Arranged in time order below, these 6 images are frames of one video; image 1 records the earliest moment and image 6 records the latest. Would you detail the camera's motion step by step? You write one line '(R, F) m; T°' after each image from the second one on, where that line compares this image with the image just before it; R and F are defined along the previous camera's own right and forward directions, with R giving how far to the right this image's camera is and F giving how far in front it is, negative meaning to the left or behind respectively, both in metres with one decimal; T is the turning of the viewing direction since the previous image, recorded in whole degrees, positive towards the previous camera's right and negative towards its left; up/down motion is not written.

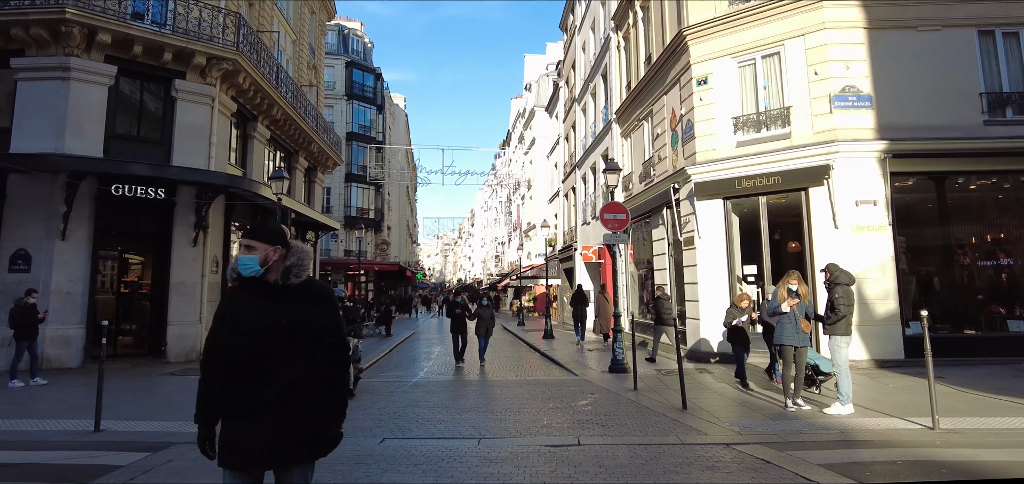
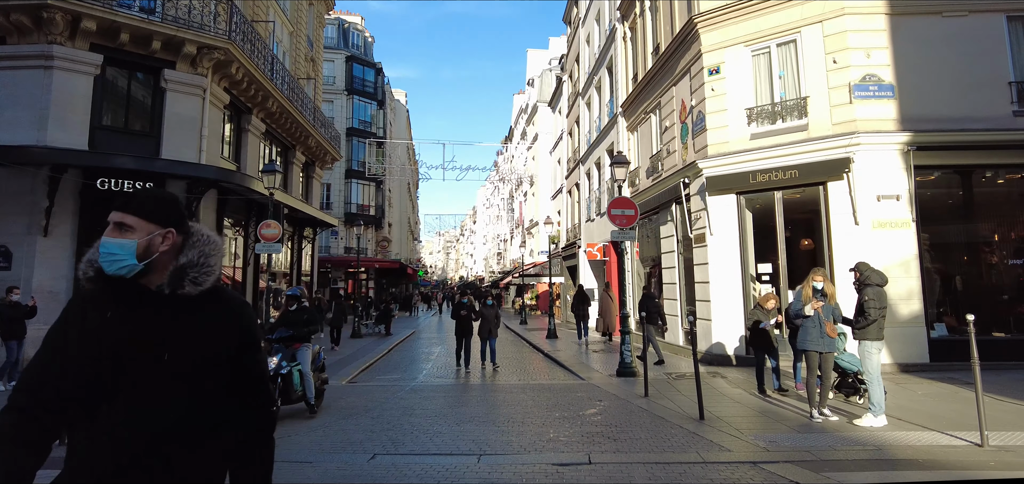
(0.0, +0.5) m; 0°
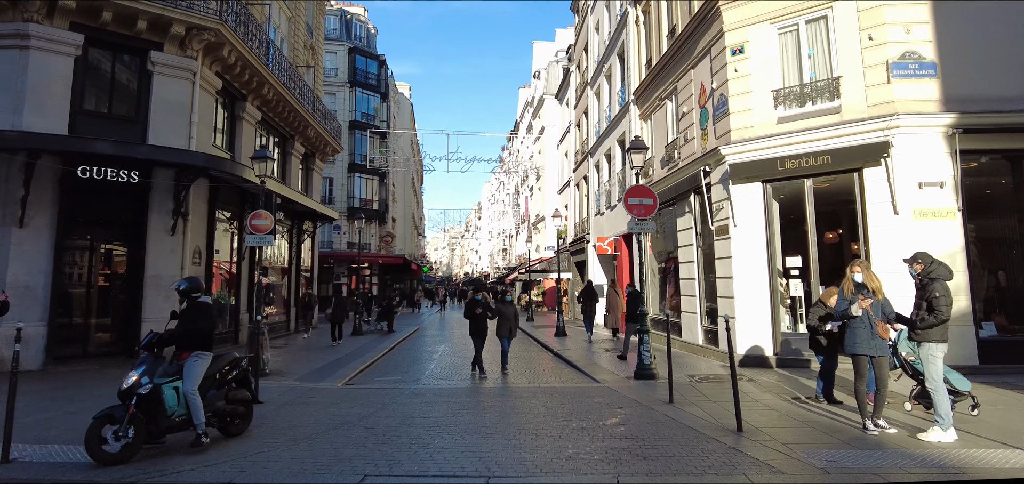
(-0.1, +0.8) m; 0°
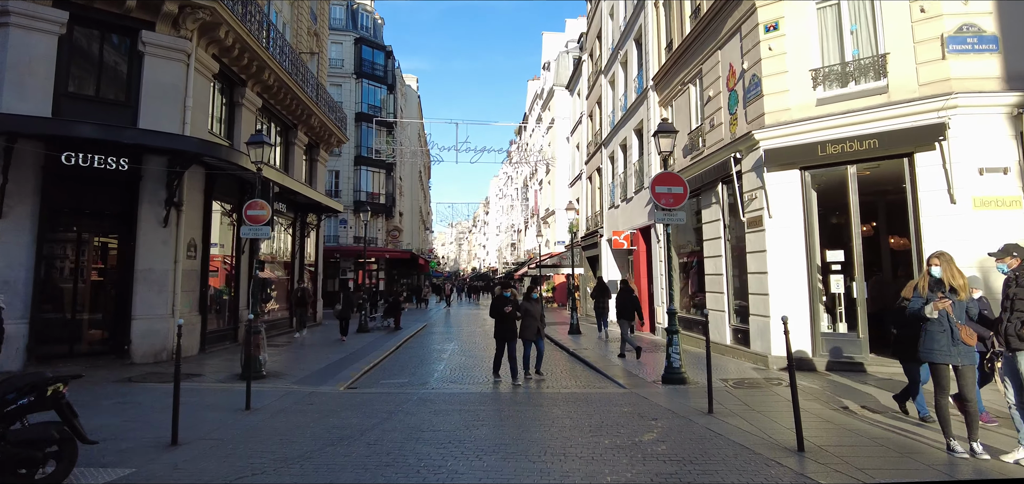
(-0.1, +0.8) m; -1°
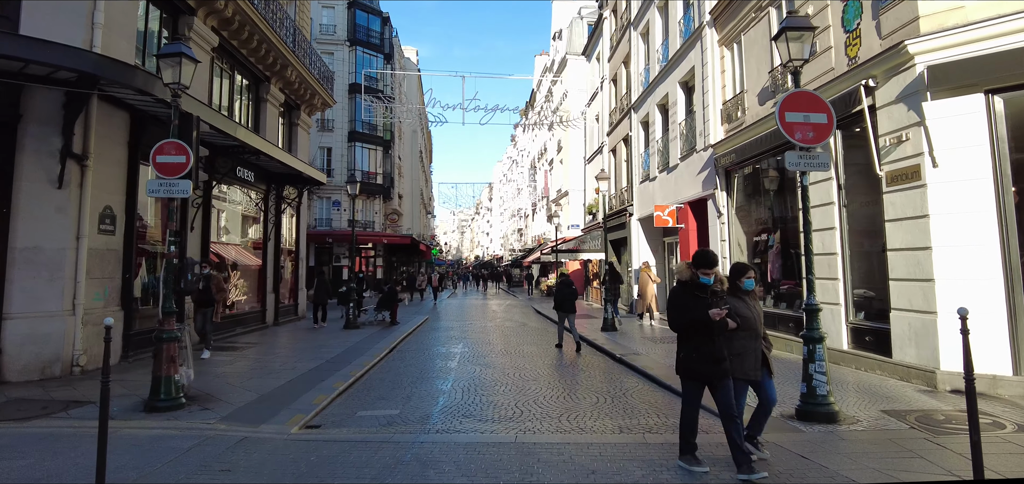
(-0.4, +3.2) m; 0°
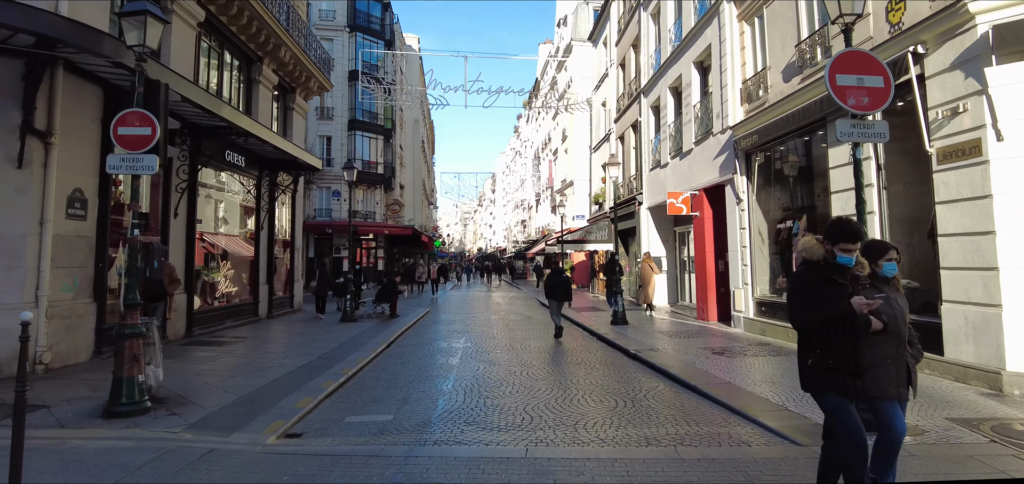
(0.0, +0.7) m; 0°
